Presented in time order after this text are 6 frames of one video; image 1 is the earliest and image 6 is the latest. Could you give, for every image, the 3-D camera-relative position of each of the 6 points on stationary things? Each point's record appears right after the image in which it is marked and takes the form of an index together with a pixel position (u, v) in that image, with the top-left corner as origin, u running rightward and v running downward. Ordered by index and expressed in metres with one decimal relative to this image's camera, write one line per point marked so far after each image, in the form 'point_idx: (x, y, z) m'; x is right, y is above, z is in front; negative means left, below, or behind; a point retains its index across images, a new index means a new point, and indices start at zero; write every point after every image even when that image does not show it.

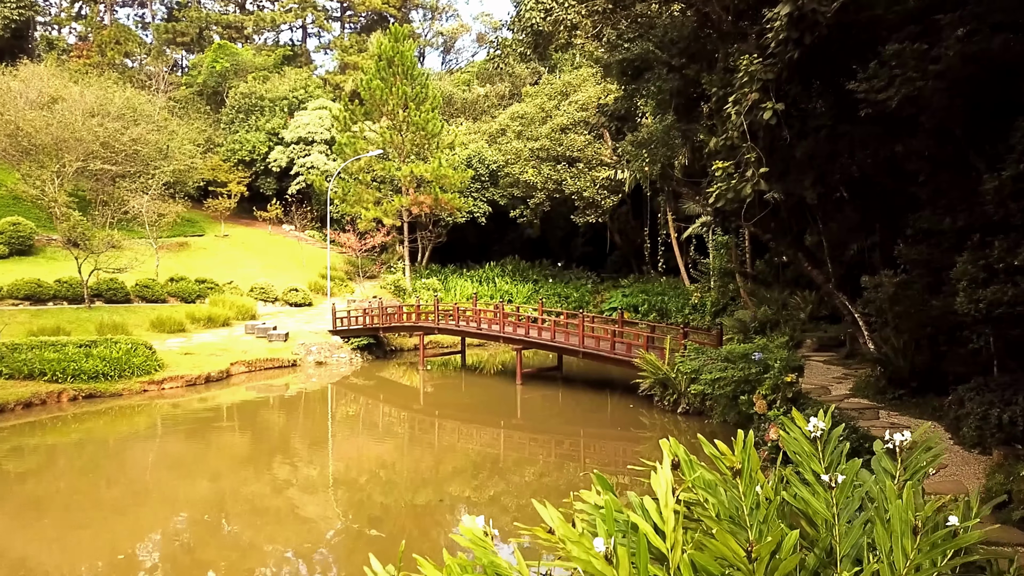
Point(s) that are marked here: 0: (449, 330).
0: (-1.6, -1.1, +14.9) m
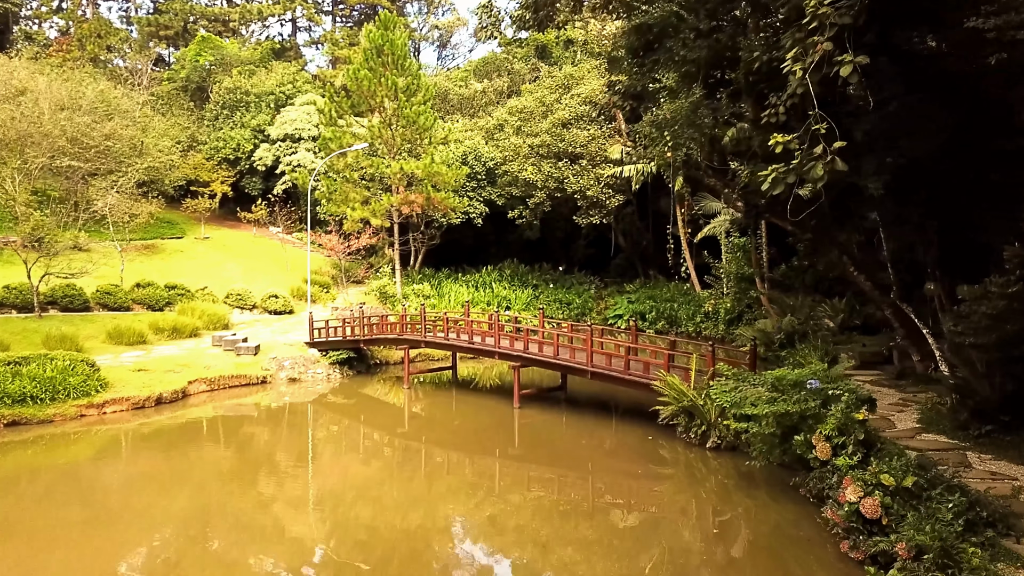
0: (-1.7, -1.2, +13.2) m
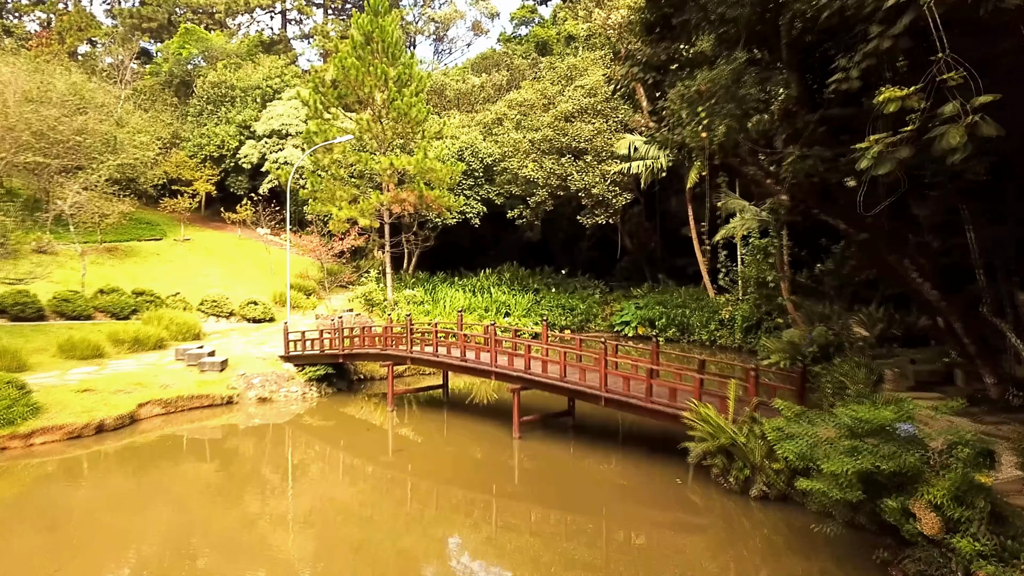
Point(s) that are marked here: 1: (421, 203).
0: (-1.7, -1.4, +11.6) m
1: (-3.0, +2.8, +19.6) m
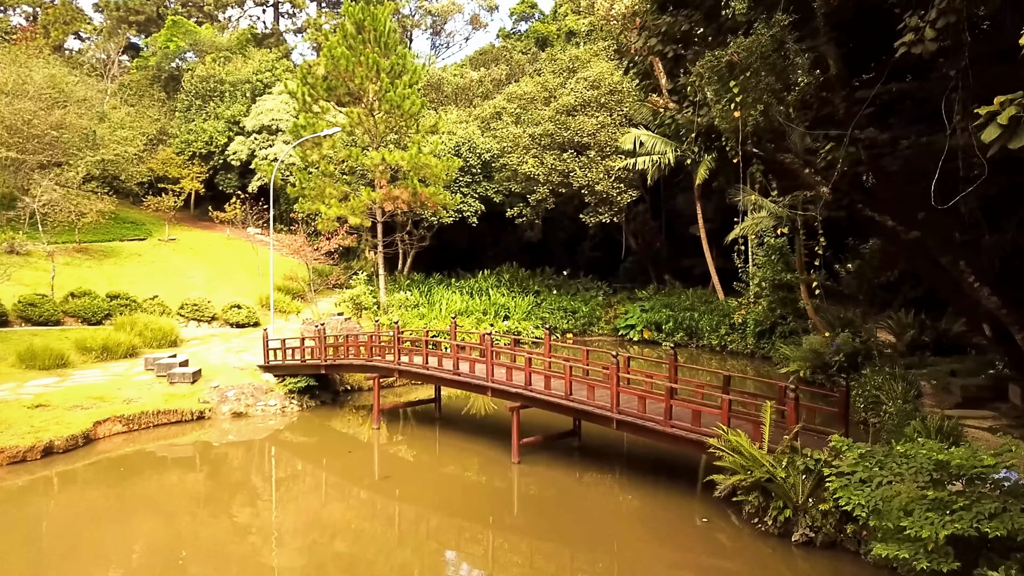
0: (-1.7, -1.5, +10.5) m
1: (-3.0, +2.7, +18.6) m
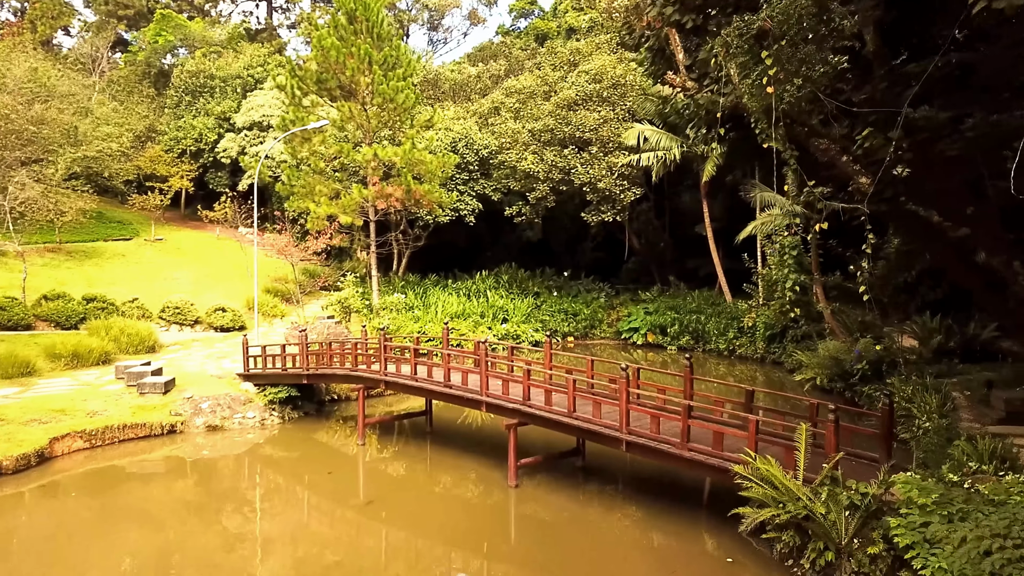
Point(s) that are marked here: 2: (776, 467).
0: (-1.7, -1.5, +9.7) m
1: (-3.1, +2.6, +17.7) m
2: (+2.3, -1.6, +5.4) m
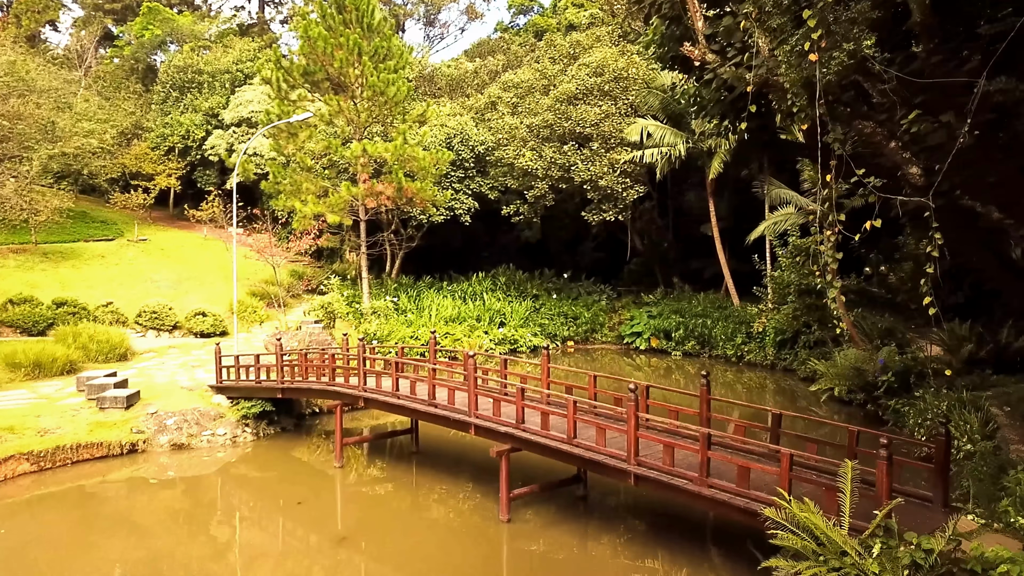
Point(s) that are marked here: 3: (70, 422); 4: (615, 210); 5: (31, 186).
0: (-1.8, -1.6, +8.8) m
1: (-3.1, +2.6, +16.9) m
2: (+2.3, -1.7, +4.5) m
3: (-6.9, -2.1, +9.4) m
4: (+3.1, +2.3, +17.9) m
5: (-14.6, +3.1, +18.3) m
